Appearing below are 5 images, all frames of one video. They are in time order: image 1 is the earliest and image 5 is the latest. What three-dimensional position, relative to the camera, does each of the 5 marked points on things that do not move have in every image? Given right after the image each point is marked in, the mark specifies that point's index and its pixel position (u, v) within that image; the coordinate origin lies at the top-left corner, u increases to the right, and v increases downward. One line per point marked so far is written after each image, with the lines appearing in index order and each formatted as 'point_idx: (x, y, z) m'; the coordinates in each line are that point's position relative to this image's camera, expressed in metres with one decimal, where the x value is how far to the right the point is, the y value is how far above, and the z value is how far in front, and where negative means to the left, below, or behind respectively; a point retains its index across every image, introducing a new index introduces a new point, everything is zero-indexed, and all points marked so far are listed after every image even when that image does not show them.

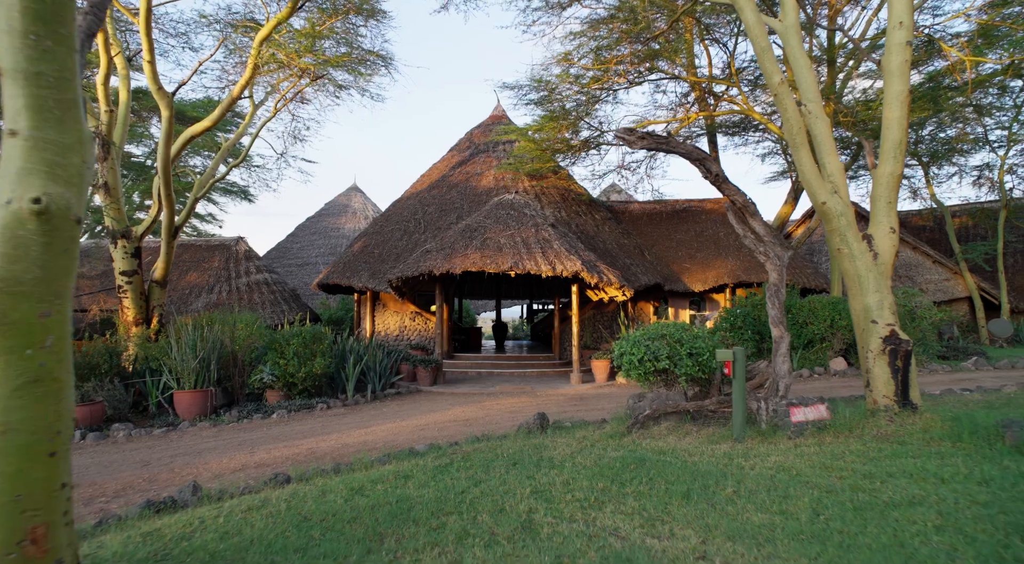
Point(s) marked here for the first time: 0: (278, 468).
0: (-2.1, -1.7, +5.7) m
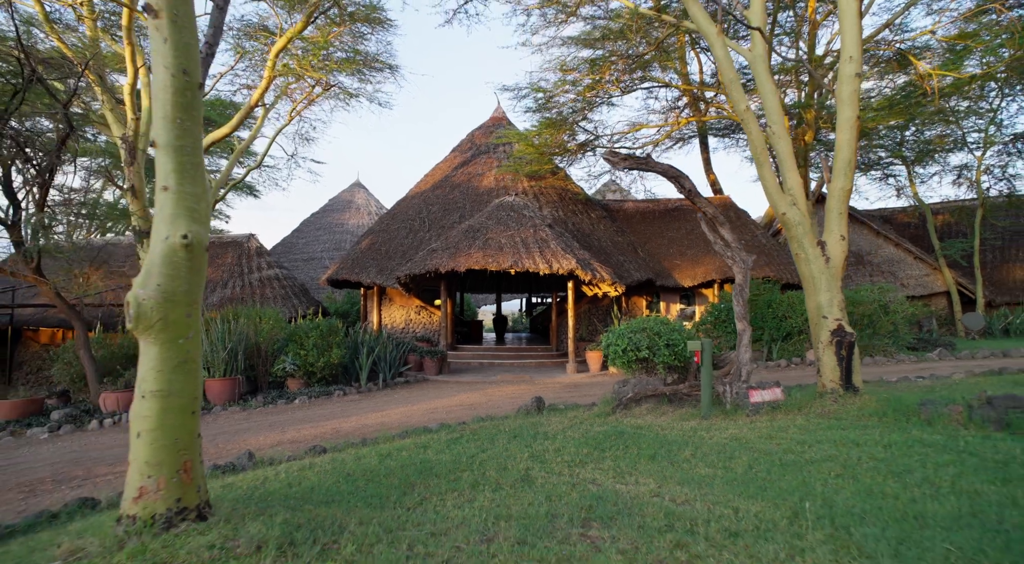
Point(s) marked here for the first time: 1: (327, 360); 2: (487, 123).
0: (-2.1, -1.7, +6.6) m
1: (-3.2, -1.3, +10.7) m
2: (-0.8, +5.1, +20.0) m
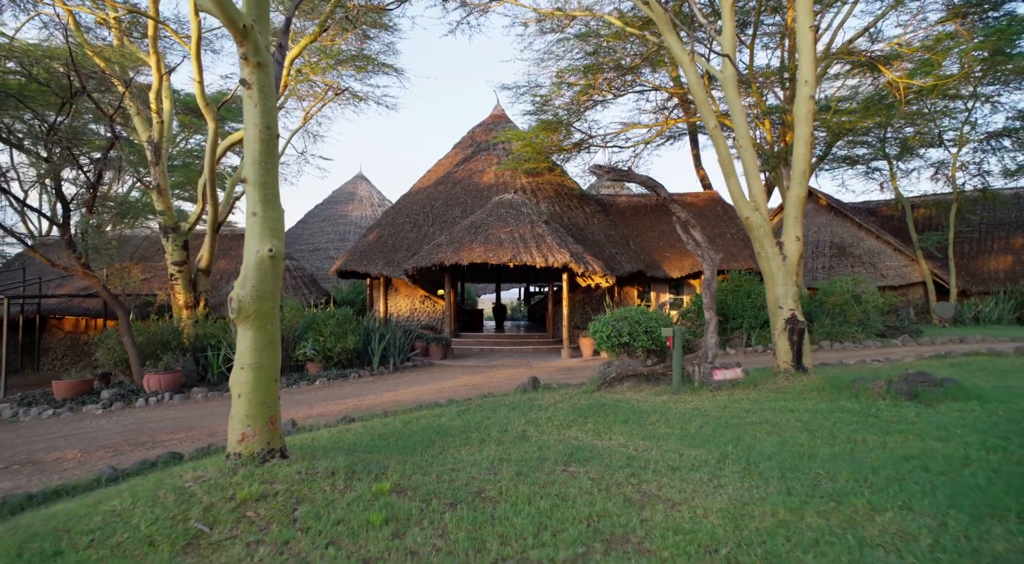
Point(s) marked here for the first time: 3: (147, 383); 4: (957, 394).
0: (-2.1, -1.6, +7.7) m
1: (-3.2, -1.2, +11.8) m
2: (-0.8, +5.4, +20.9) m
3: (-5.9, -1.6, +10.1) m
4: (+4.2, -1.1, +5.9) m
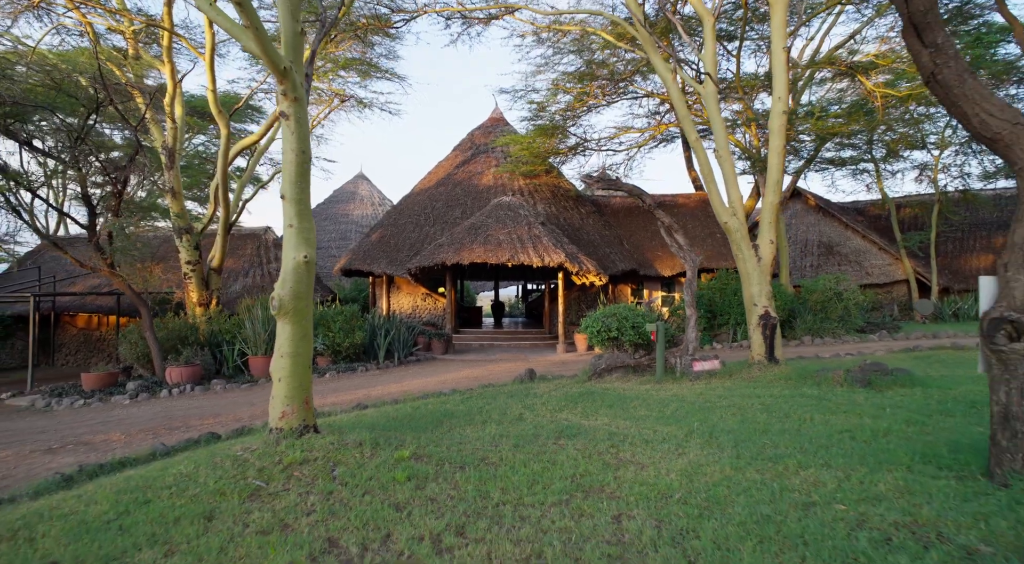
0: (-2.2, -1.6, +8.4) m
1: (-3.2, -1.2, +12.5) m
2: (-0.9, +5.5, +21.6) m
3: (-5.9, -1.6, +10.8) m
4: (+4.2, -1.1, +6.7) m
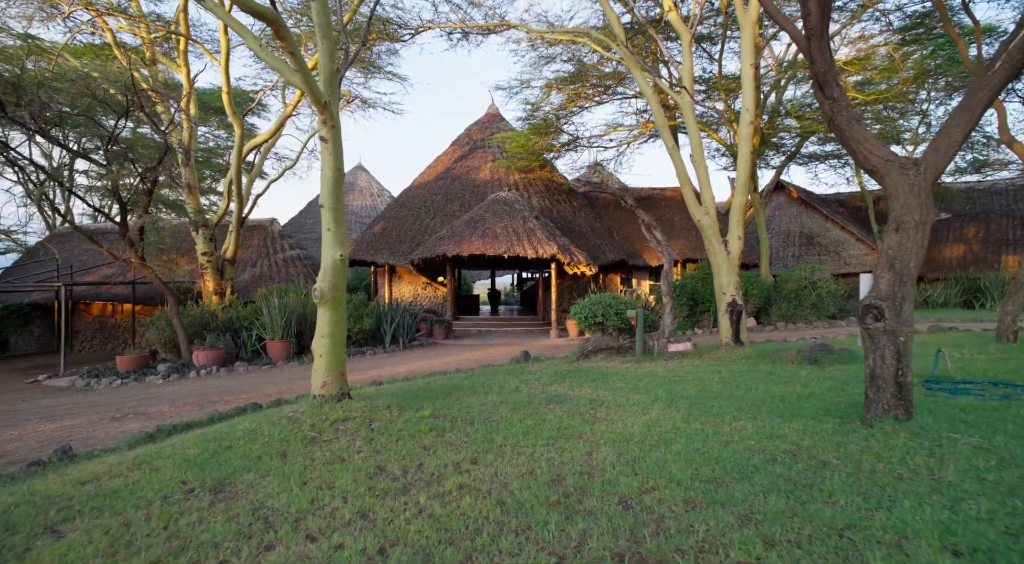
0: (-2.2, -1.5, +9.5) m
1: (-3.3, -1.0, +13.5) m
2: (-1.0, +5.9, +22.6) m
3: (-6.0, -1.4, +11.9) m
4: (+4.2, -1.0, +7.8) m
